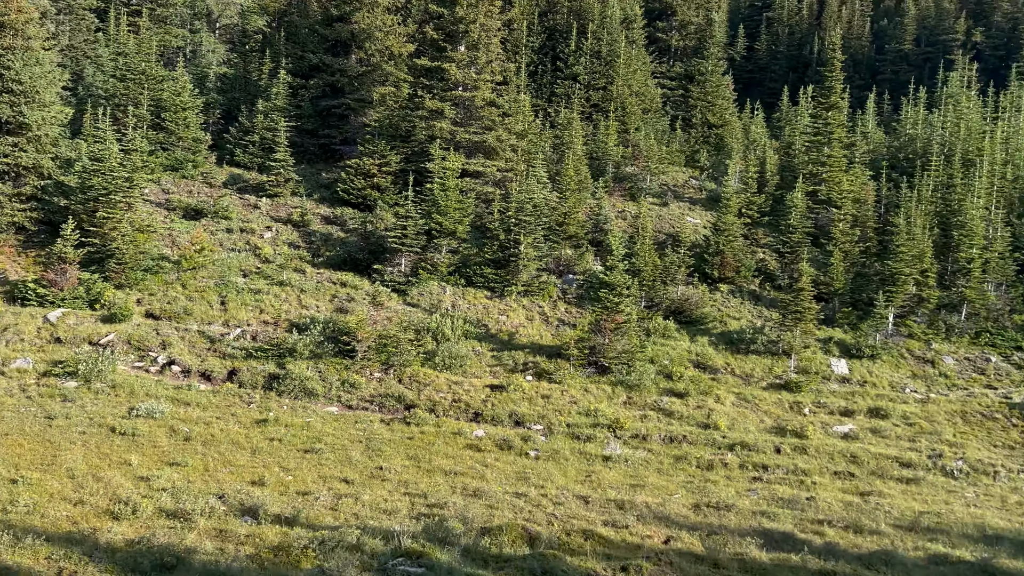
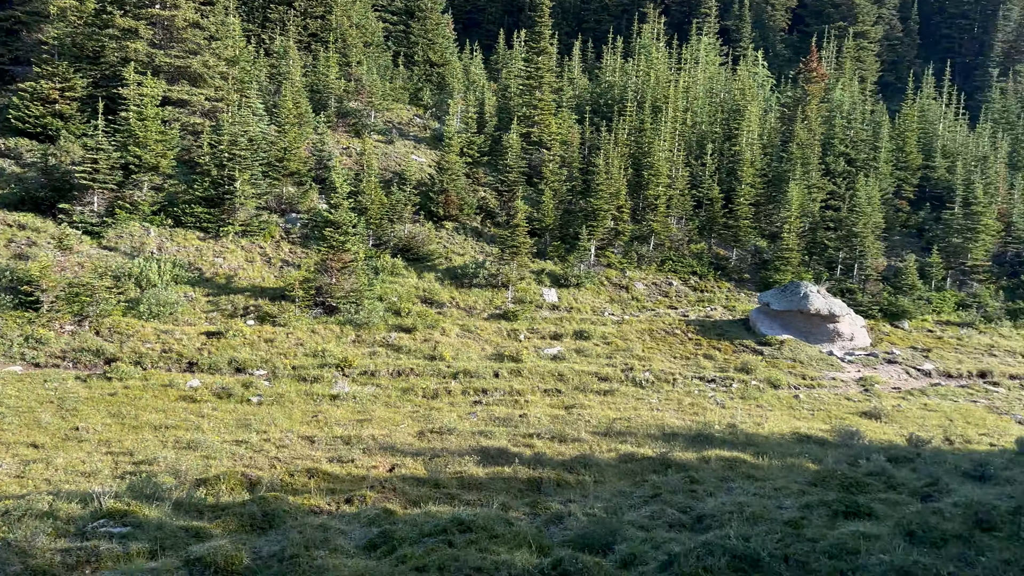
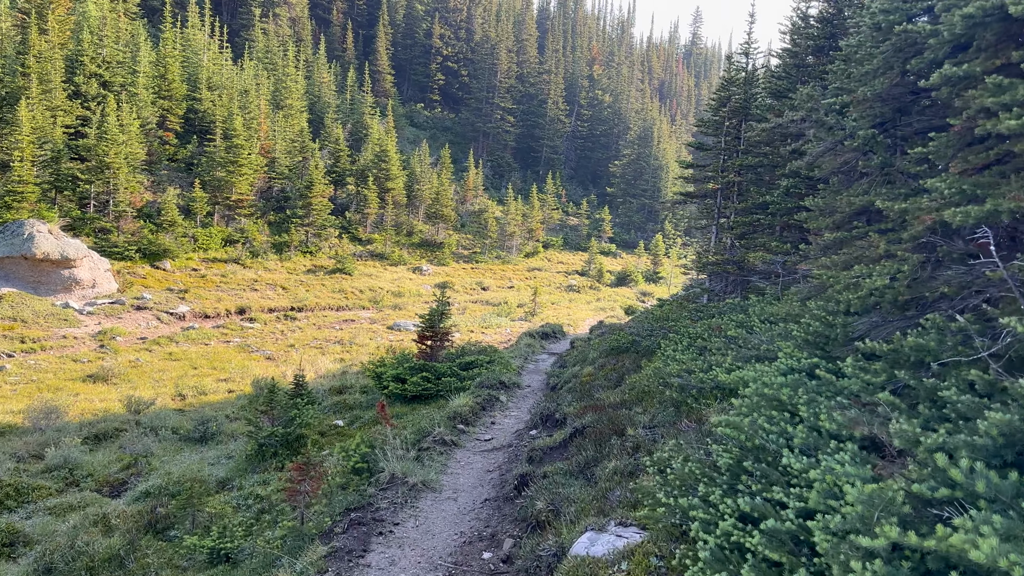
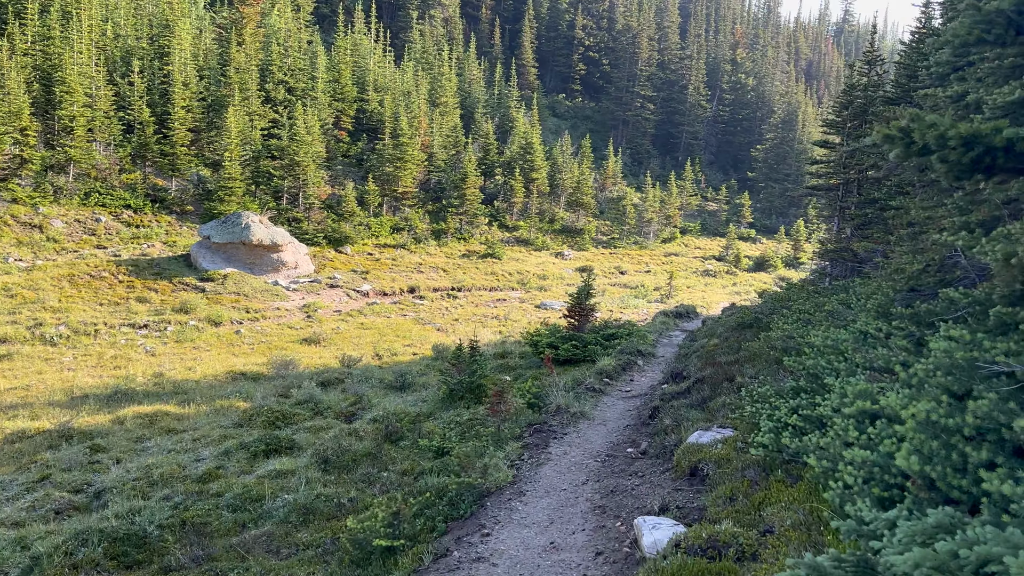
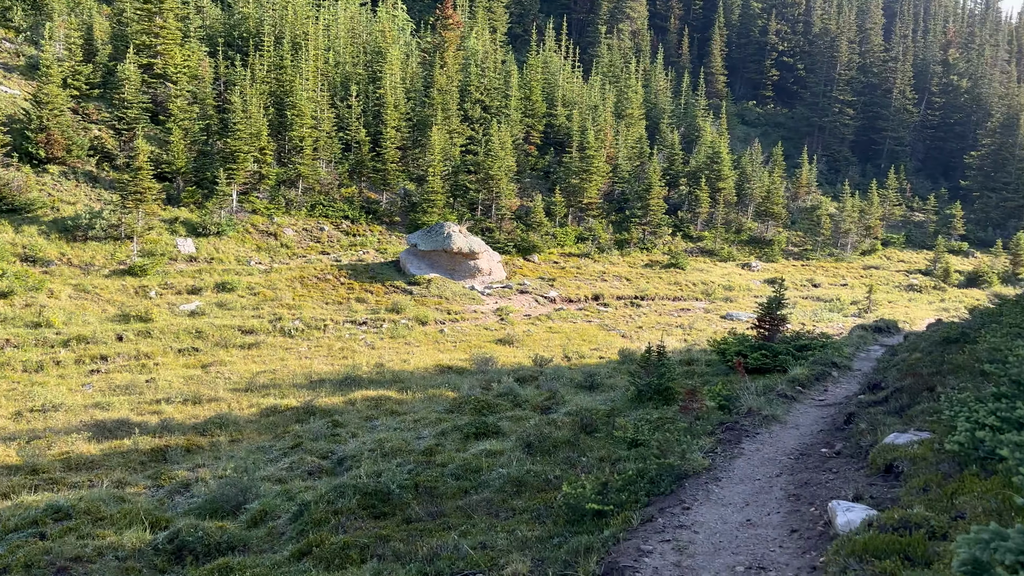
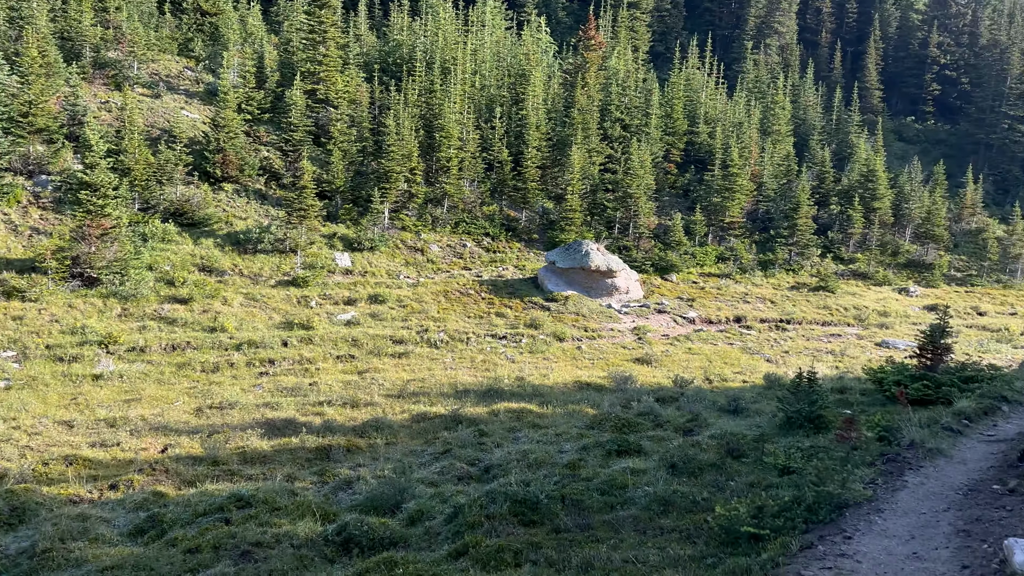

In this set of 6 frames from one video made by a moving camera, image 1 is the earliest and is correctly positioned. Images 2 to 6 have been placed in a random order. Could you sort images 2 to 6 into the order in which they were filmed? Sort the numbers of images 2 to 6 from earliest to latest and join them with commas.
2, 6, 5, 4, 3
